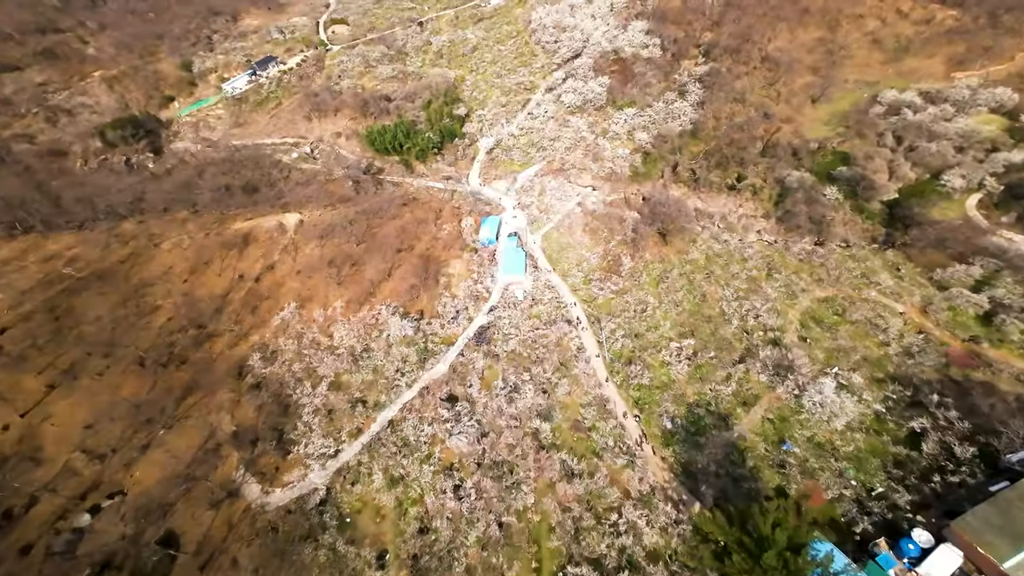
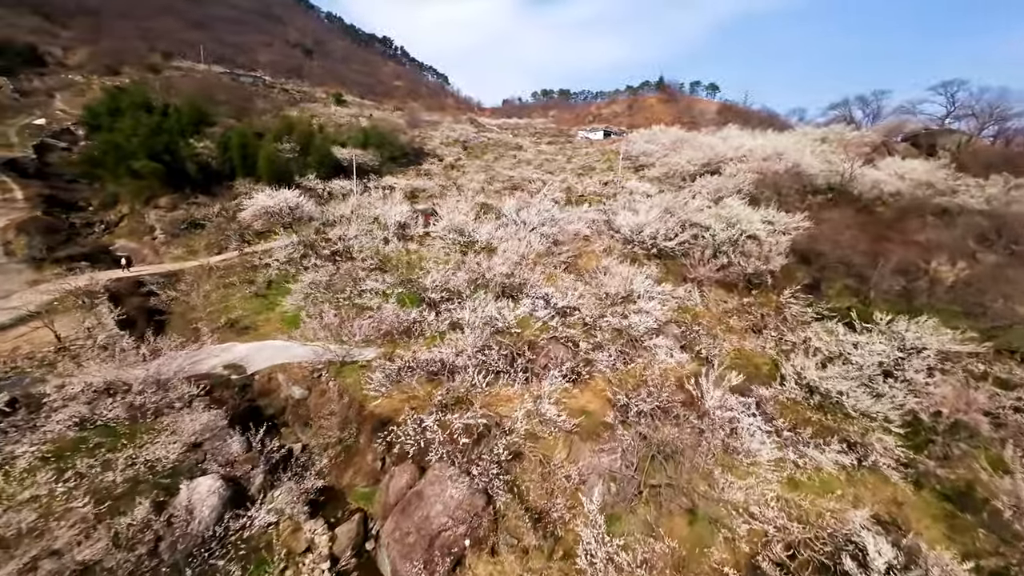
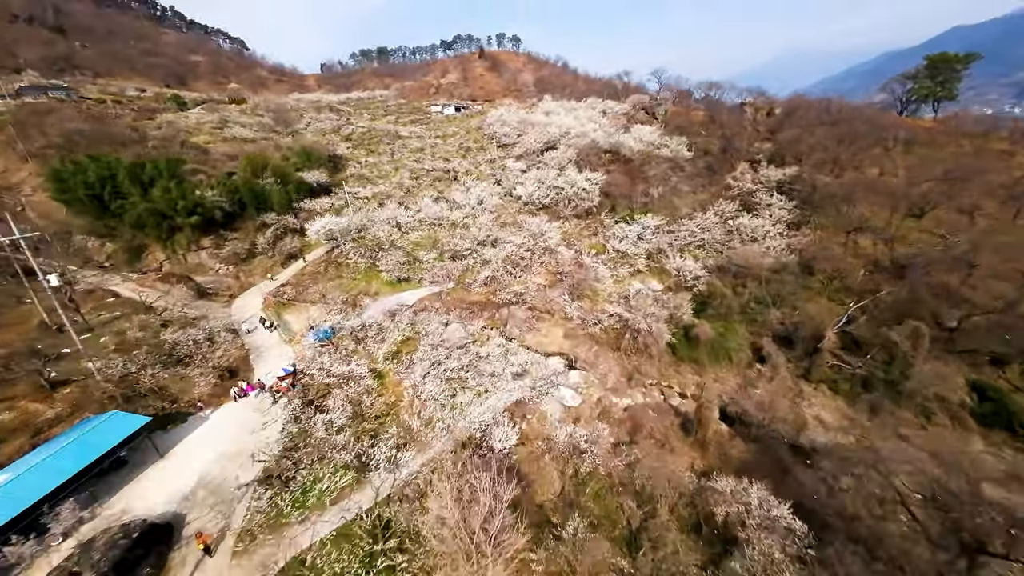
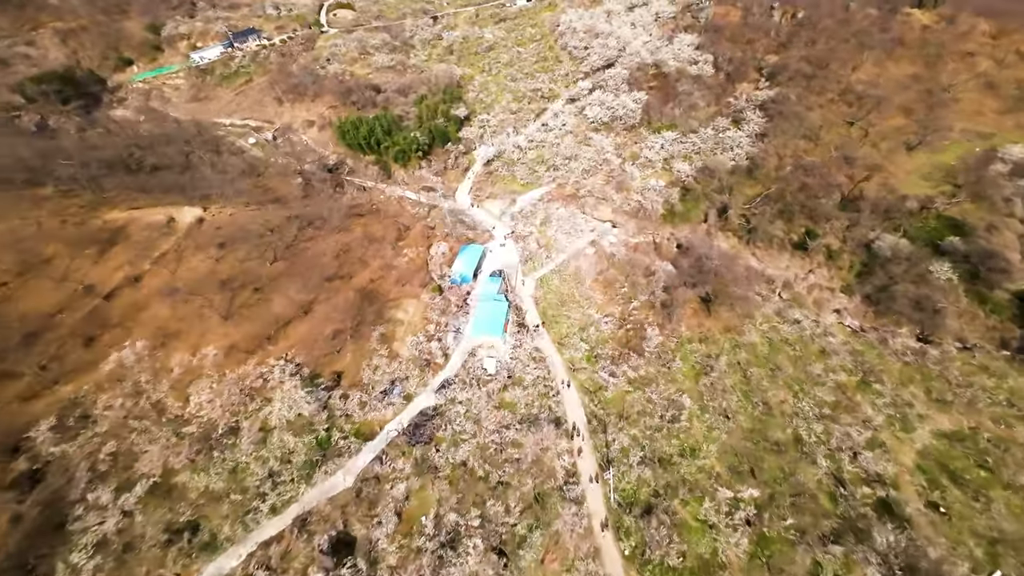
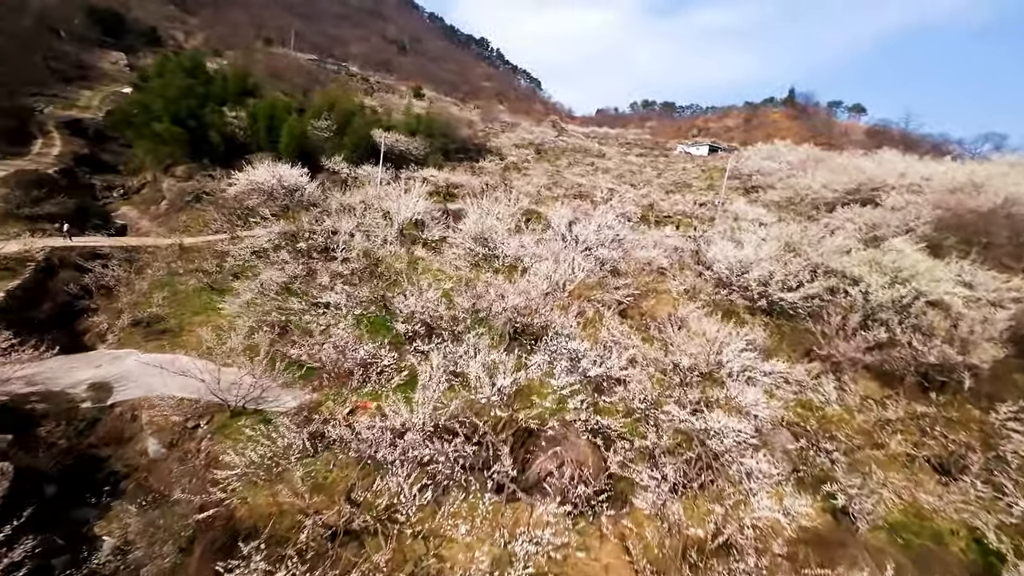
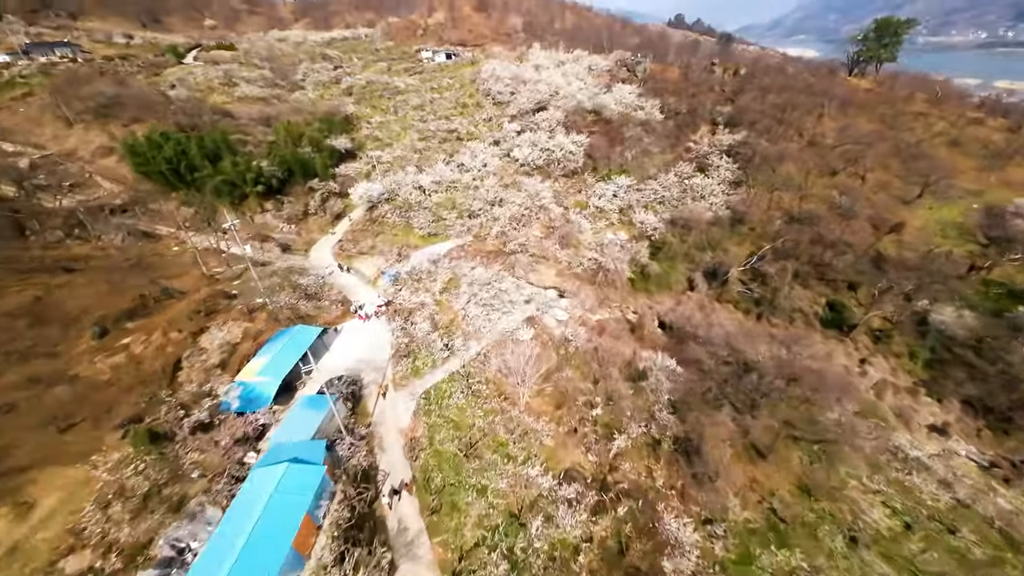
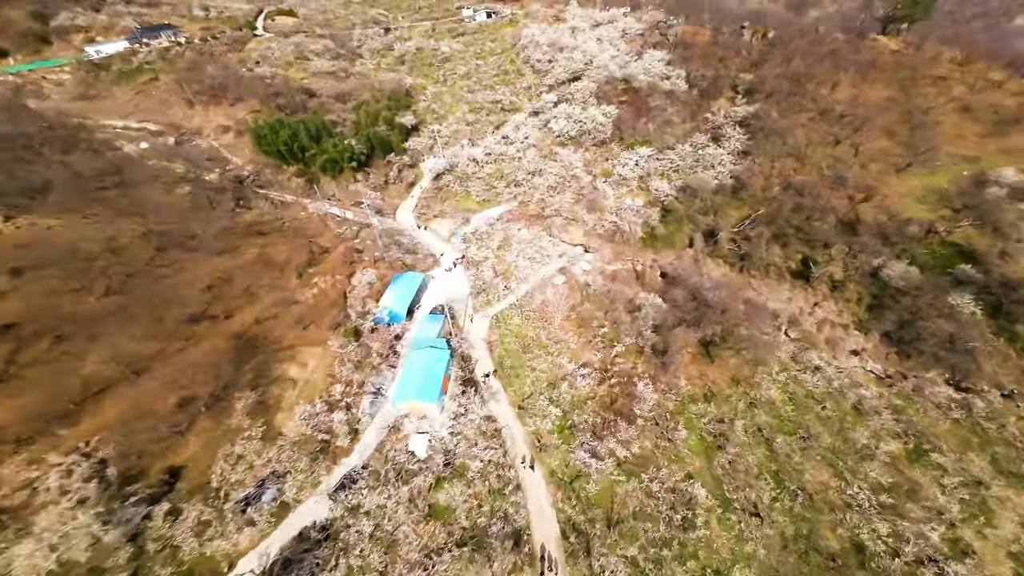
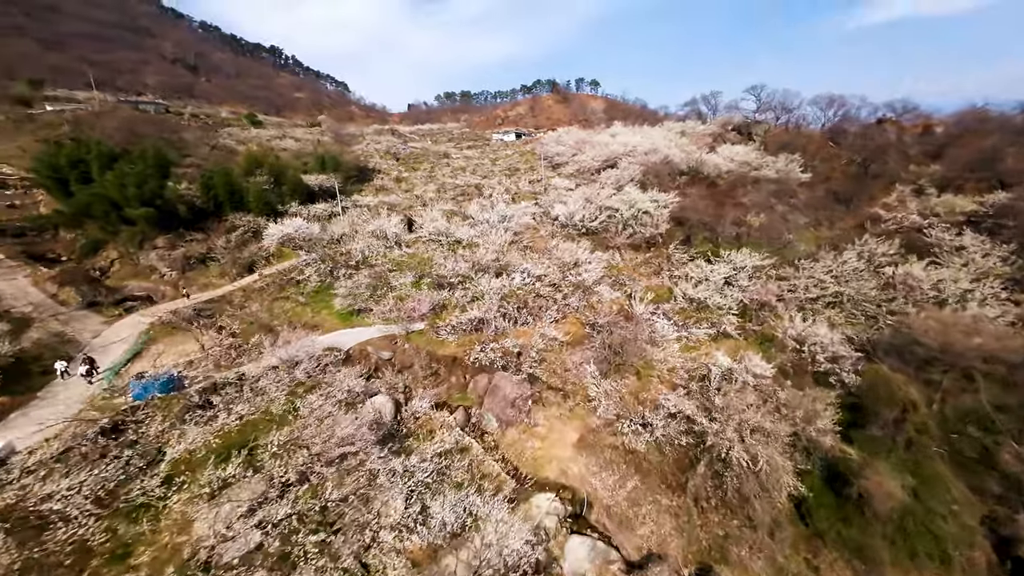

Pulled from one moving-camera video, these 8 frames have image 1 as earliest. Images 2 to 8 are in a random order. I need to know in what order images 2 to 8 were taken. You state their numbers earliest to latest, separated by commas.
4, 7, 6, 3, 8, 2, 5
